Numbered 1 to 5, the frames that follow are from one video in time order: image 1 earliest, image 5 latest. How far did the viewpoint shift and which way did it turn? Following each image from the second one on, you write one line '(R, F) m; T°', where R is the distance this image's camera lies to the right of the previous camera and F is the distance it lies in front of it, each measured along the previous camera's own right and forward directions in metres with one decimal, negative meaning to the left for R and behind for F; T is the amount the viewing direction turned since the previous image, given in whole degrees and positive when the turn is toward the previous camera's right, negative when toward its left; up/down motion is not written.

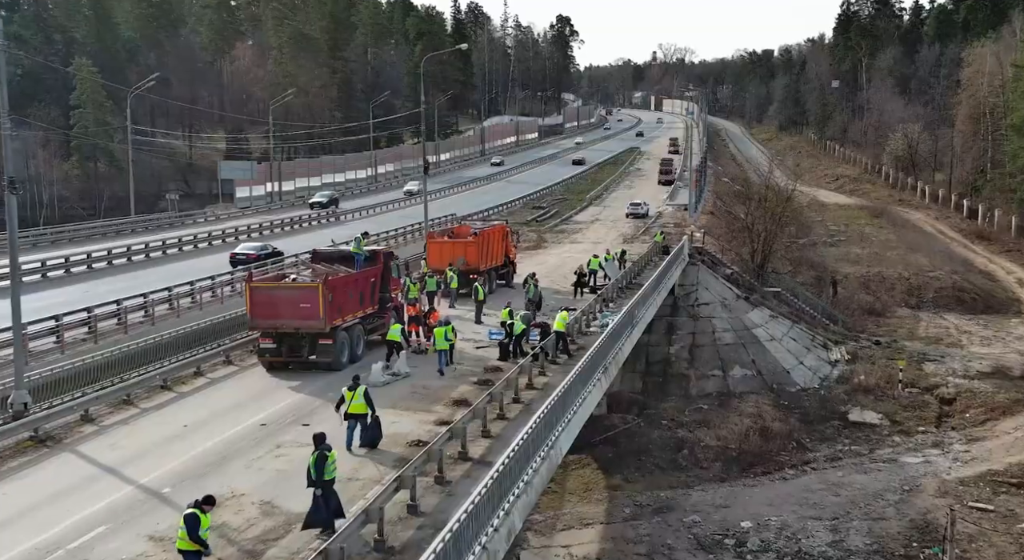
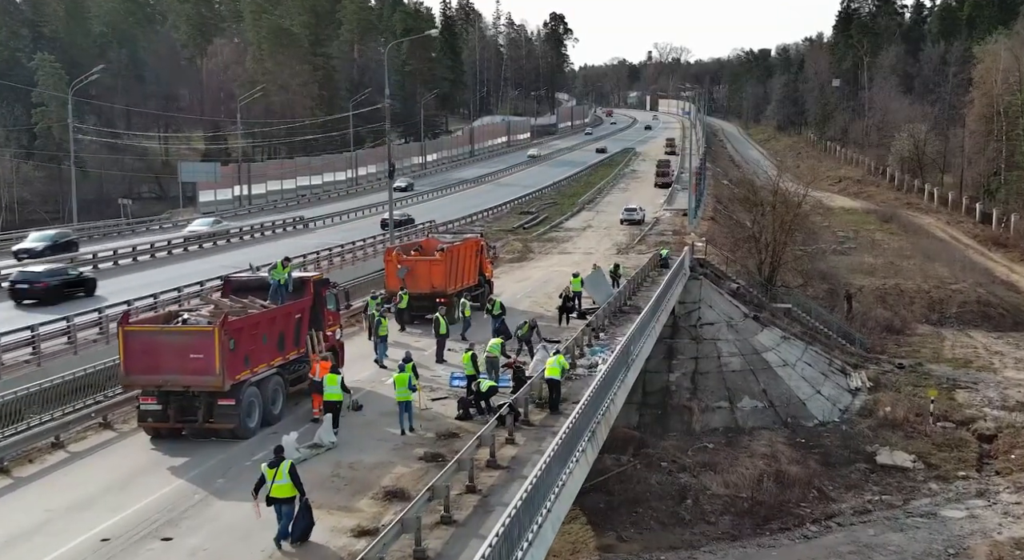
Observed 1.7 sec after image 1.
(+0.6, +4.7) m; 0°
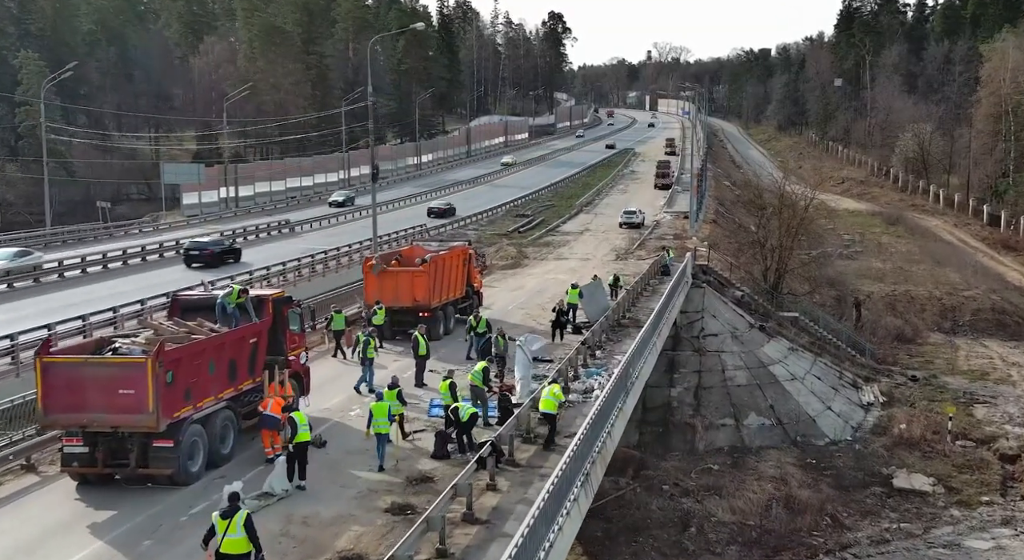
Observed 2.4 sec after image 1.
(+0.2, +2.0) m; 0°
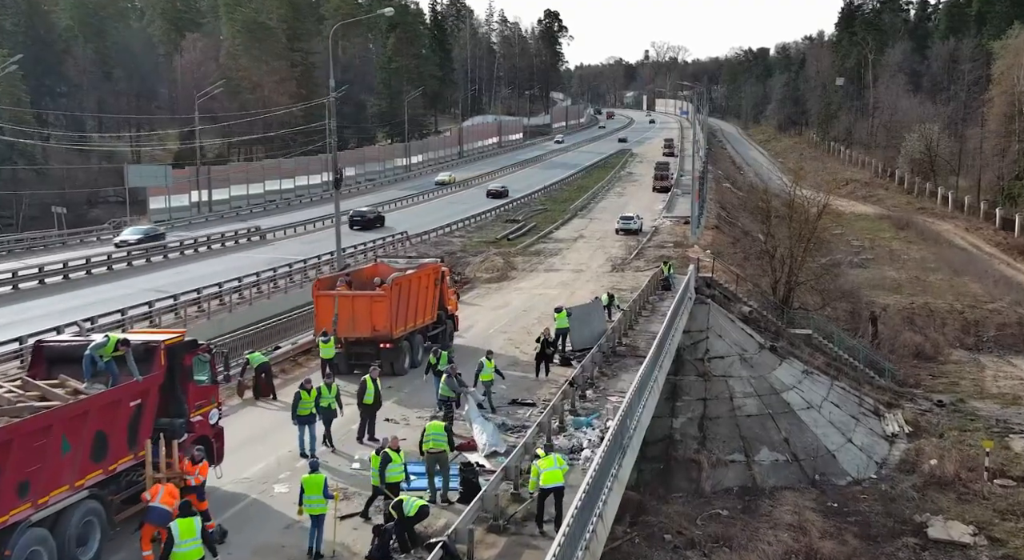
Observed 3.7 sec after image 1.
(+0.4, +3.6) m; 0°
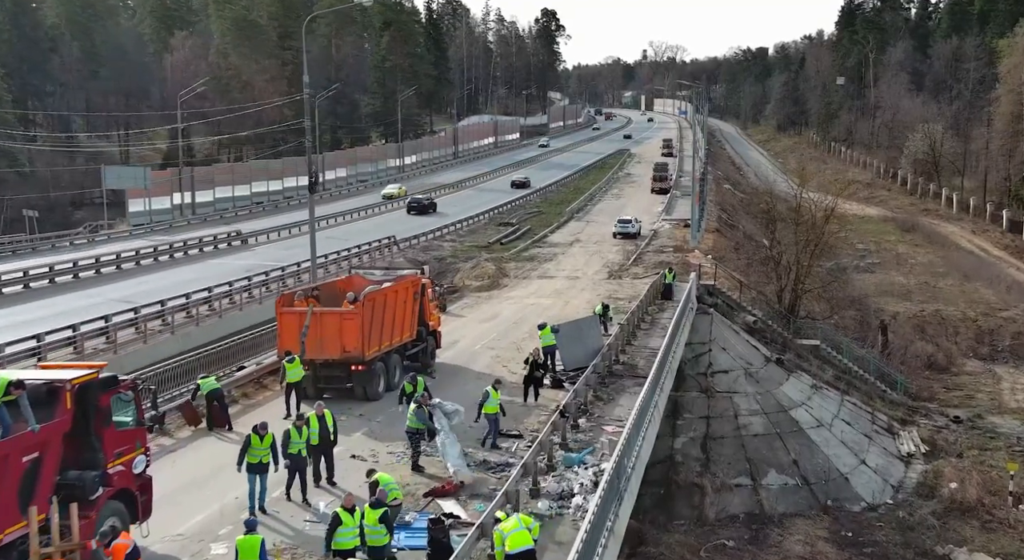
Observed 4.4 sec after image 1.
(+0.2, +2.0) m; 0°
